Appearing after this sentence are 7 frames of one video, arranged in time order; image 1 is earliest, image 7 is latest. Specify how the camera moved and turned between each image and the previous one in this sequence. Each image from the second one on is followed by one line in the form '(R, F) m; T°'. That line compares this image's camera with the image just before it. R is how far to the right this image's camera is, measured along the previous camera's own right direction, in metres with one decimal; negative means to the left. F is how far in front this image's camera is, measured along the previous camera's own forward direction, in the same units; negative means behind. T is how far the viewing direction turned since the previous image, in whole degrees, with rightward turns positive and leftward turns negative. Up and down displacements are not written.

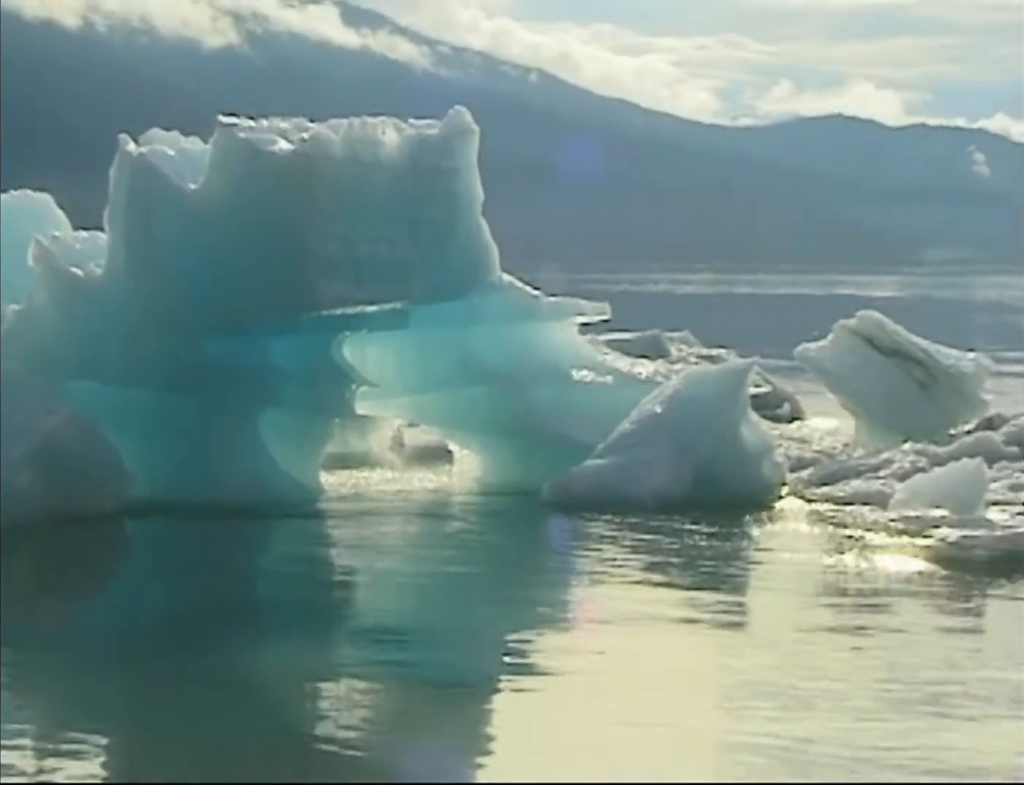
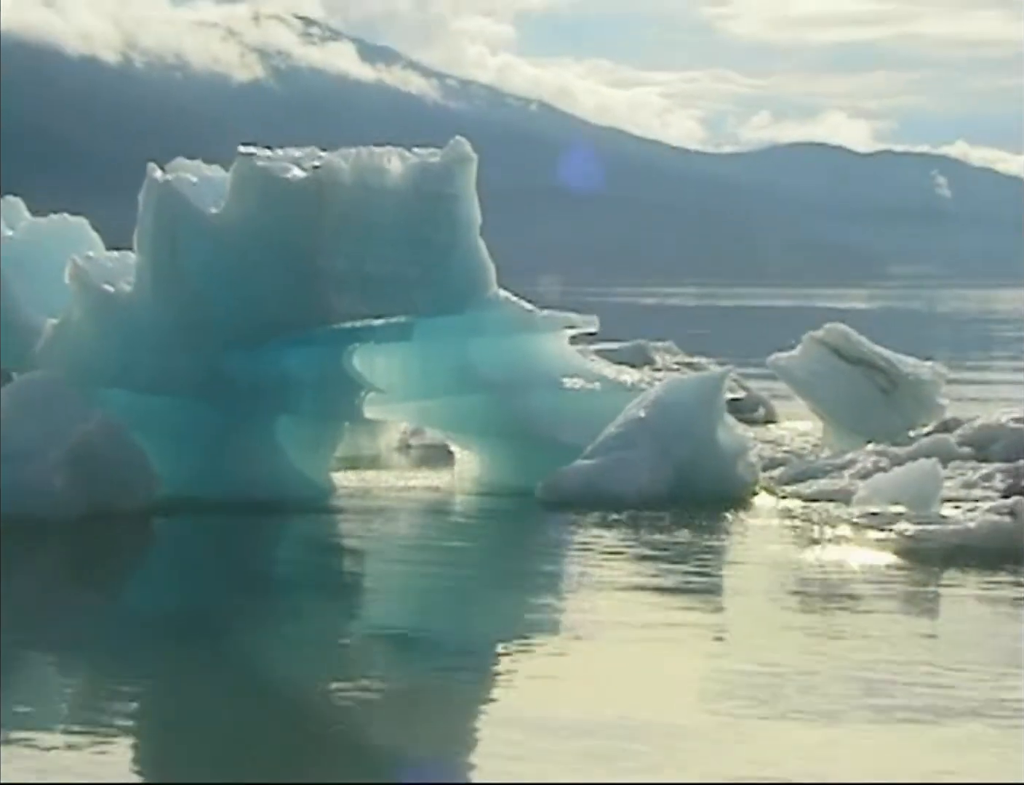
(+0.3, -1.1) m; -1°
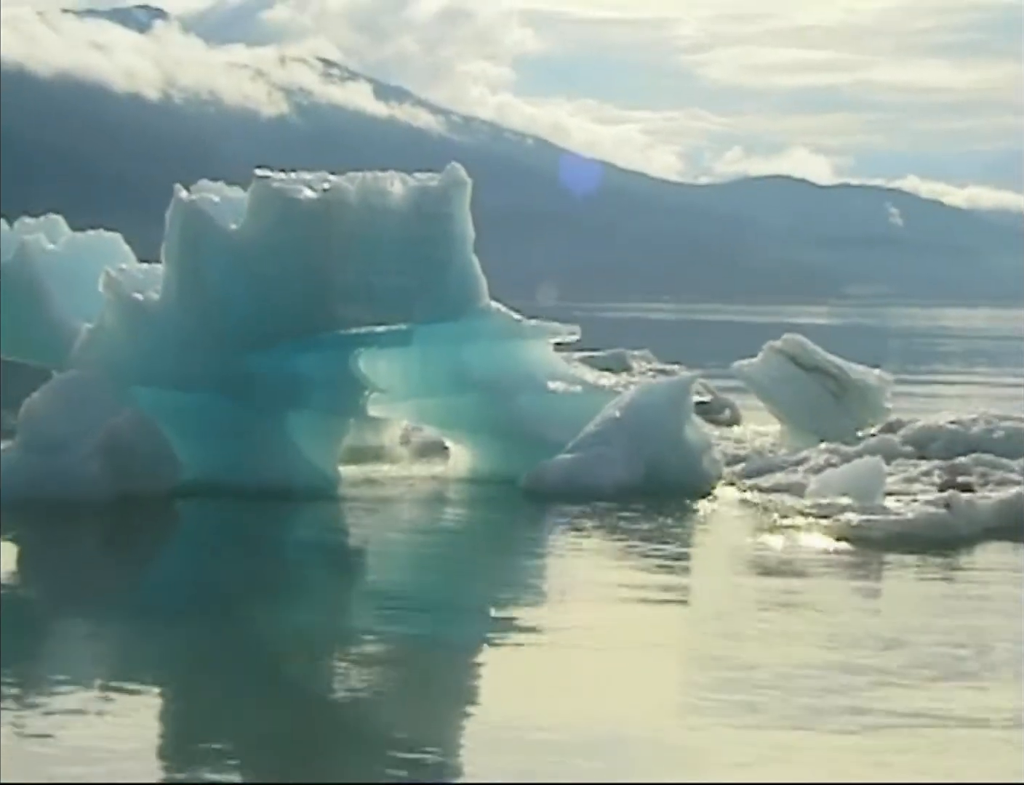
(+0.1, -1.5) m; 0°
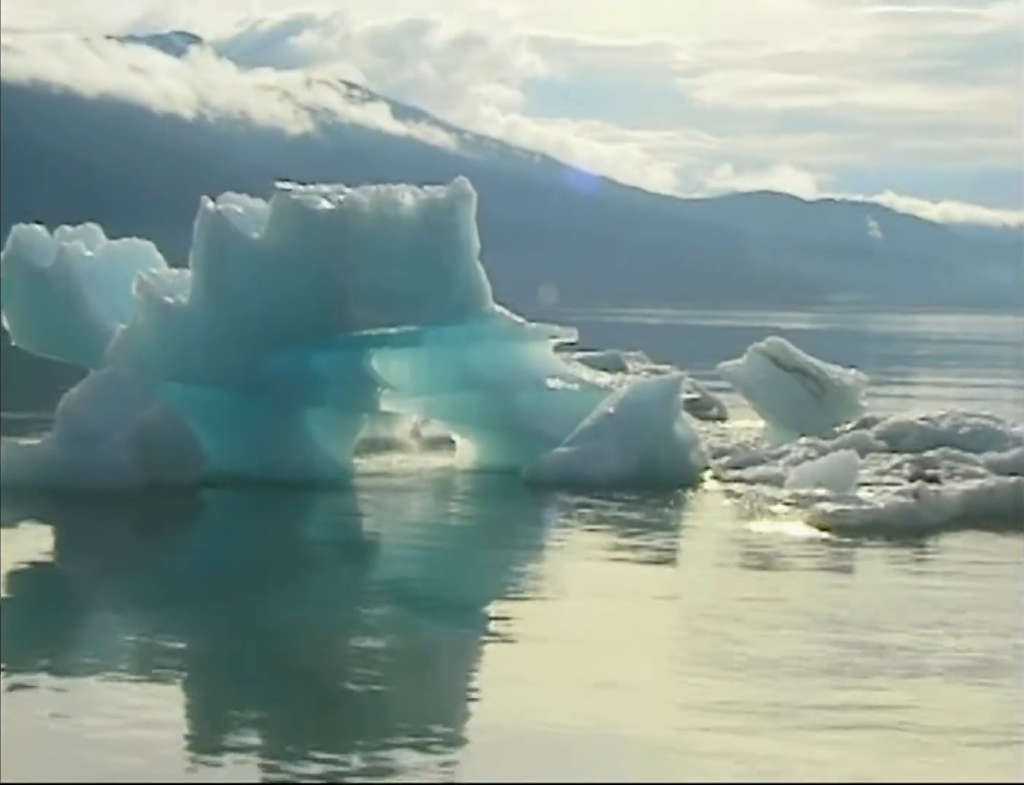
(+0.1, -1.2) m; 0°
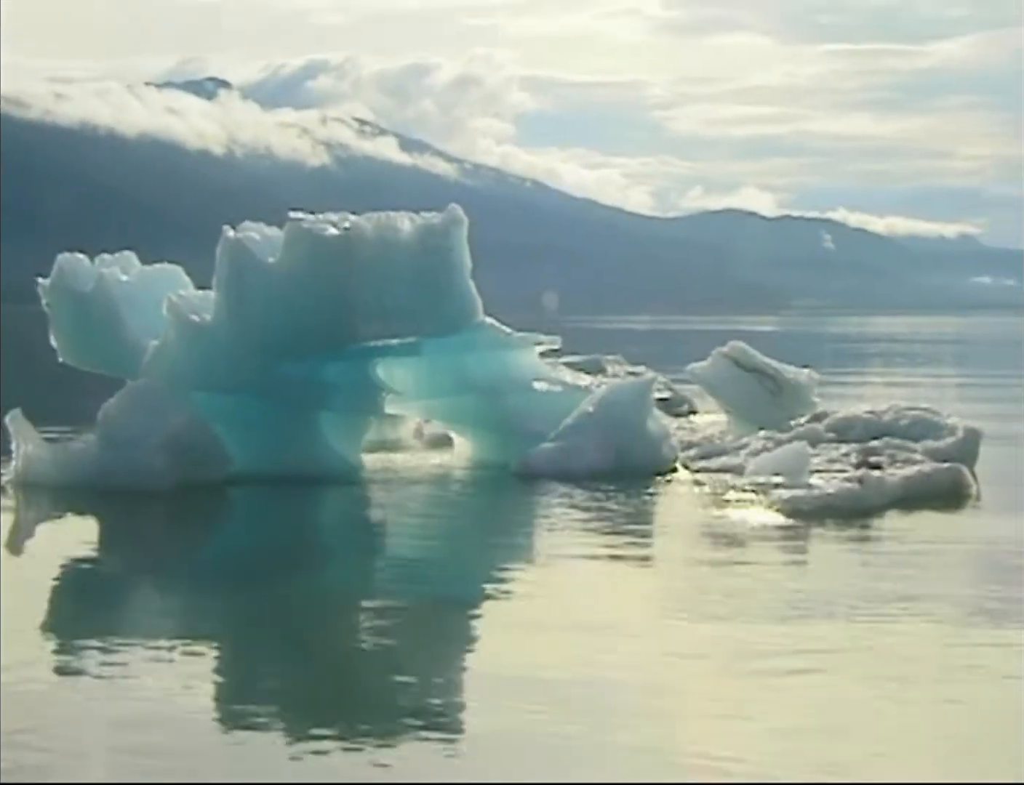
(+0.3, -2.0) m; -1°
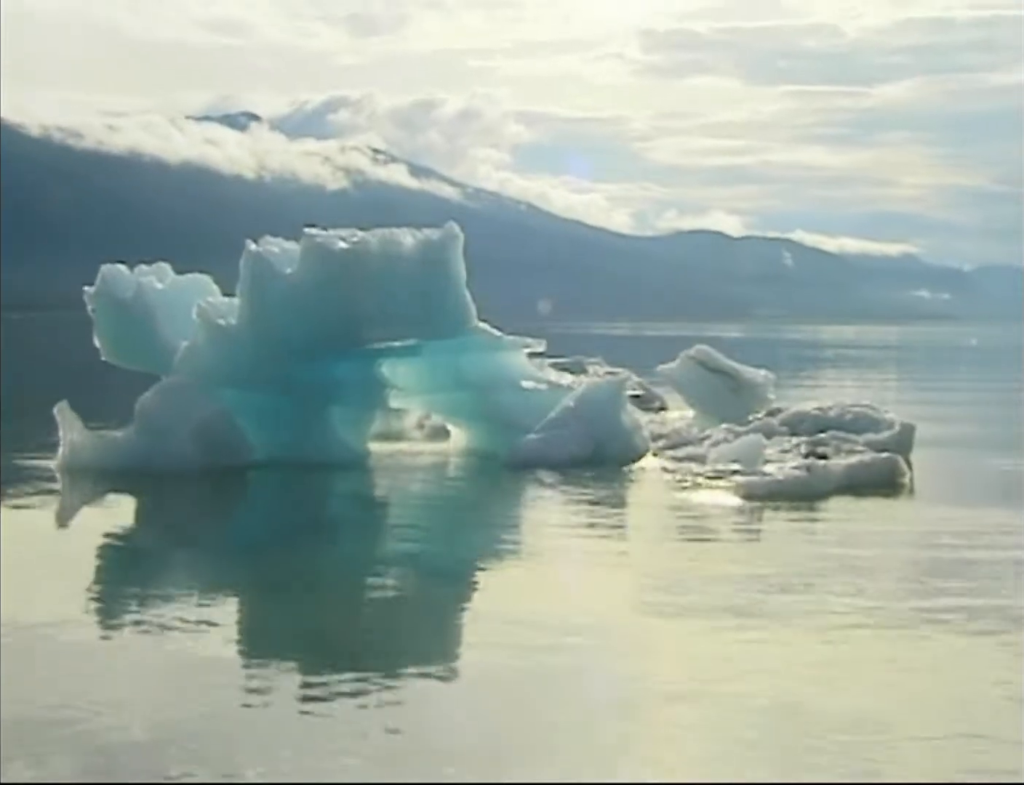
(+0.1, -2.3) m; 0°
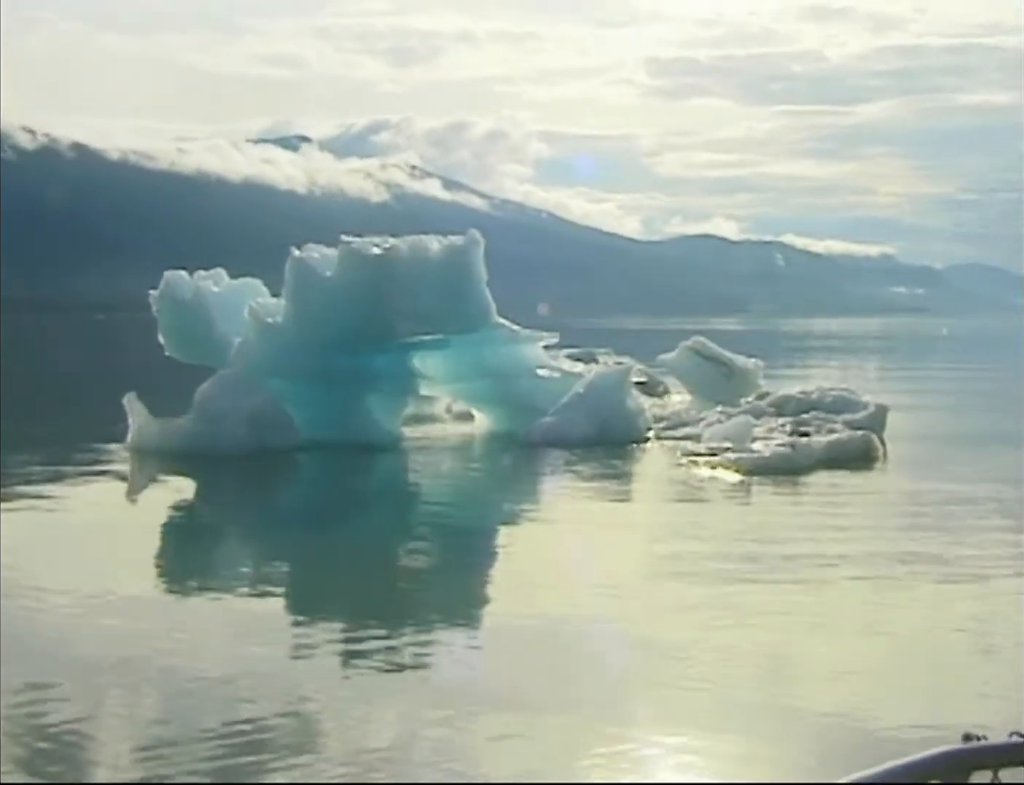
(+0.3, -2.5) m; -1°
